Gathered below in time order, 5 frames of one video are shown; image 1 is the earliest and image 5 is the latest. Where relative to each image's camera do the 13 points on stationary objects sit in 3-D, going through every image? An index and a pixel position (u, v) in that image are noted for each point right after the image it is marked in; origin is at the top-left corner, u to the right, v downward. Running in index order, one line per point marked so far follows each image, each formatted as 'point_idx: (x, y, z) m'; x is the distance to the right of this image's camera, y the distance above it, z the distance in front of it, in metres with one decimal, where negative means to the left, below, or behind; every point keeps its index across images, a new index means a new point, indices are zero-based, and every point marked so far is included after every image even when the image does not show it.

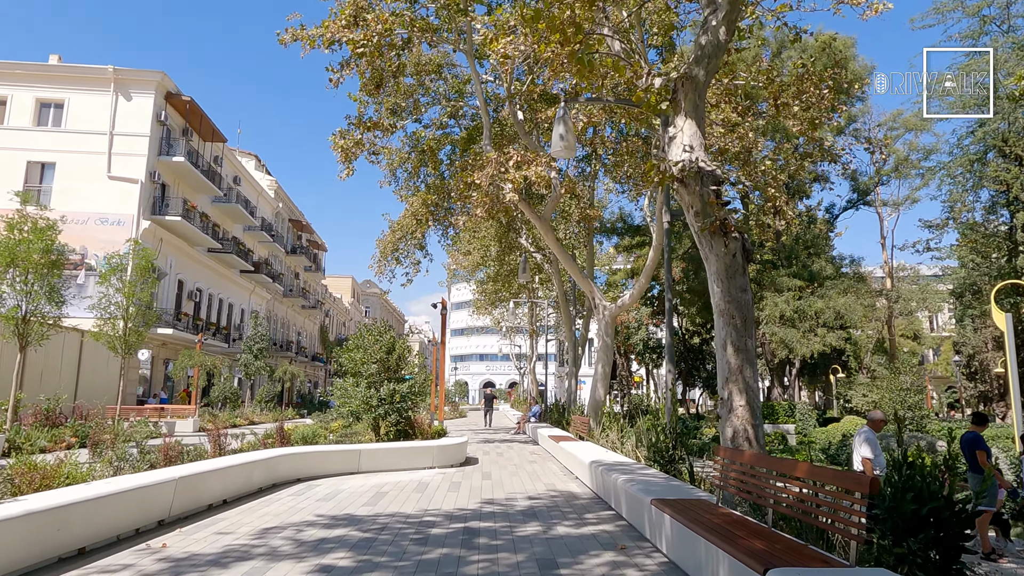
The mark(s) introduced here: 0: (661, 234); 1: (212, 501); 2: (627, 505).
0: (+3.9, +1.5, +16.9) m
1: (-3.6, -2.5, +7.8) m
2: (+1.2, -2.2, +6.8) m
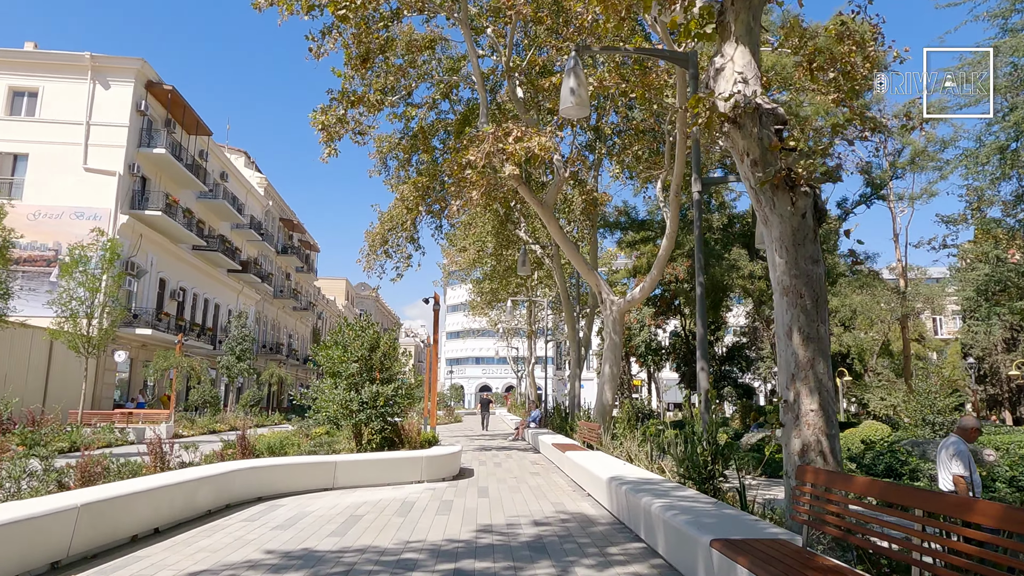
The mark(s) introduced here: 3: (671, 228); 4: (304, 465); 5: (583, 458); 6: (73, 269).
0: (+3.8, +1.7, +15.3) m
1: (-3.5, -2.3, +6.2) m
2: (+1.2, -2.0, +5.3) m
3: (+3.8, +1.5, +15.4) m
4: (-2.9, -2.5, +9.2) m
5: (+1.2, -2.7, +10.2) m
6: (-12.1, +0.5, +18.1) m
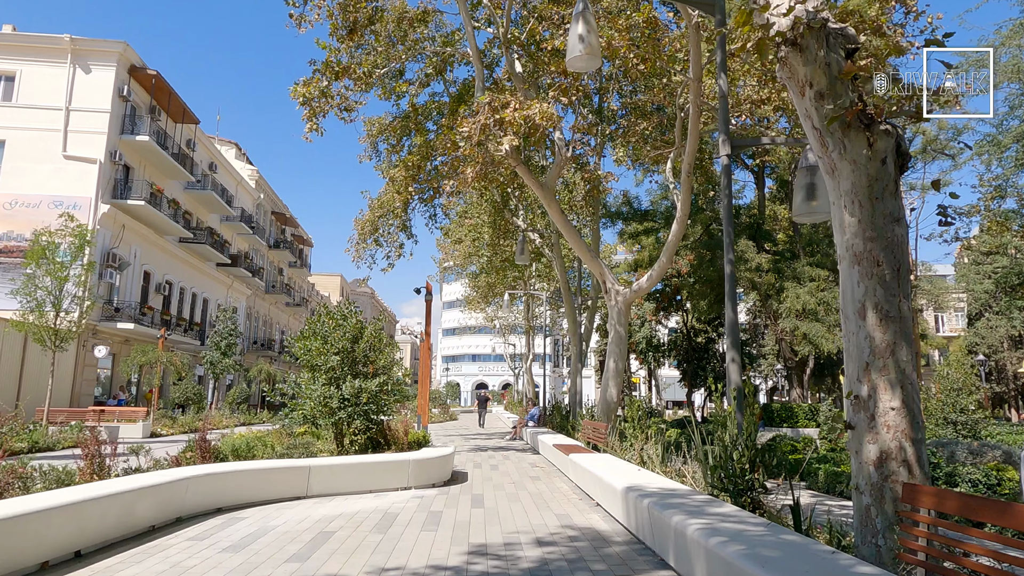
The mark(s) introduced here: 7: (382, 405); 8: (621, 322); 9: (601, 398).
0: (+3.8, +1.9, +14.2) m
1: (-3.5, -2.1, +5.1) m
2: (+1.2, -1.8, +4.1) m
3: (+3.7, +1.7, +14.3) m
4: (-2.9, -2.2, +8.1) m
5: (+1.1, -2.4, +9.1) m
6: (-12.1, +0.8, +16.9) m
7: (-2.1, -1.9, +10.5) m
8: (+2.5, -0.8, +15.3) m
9: (+2.1, -2.6, +15.4) m
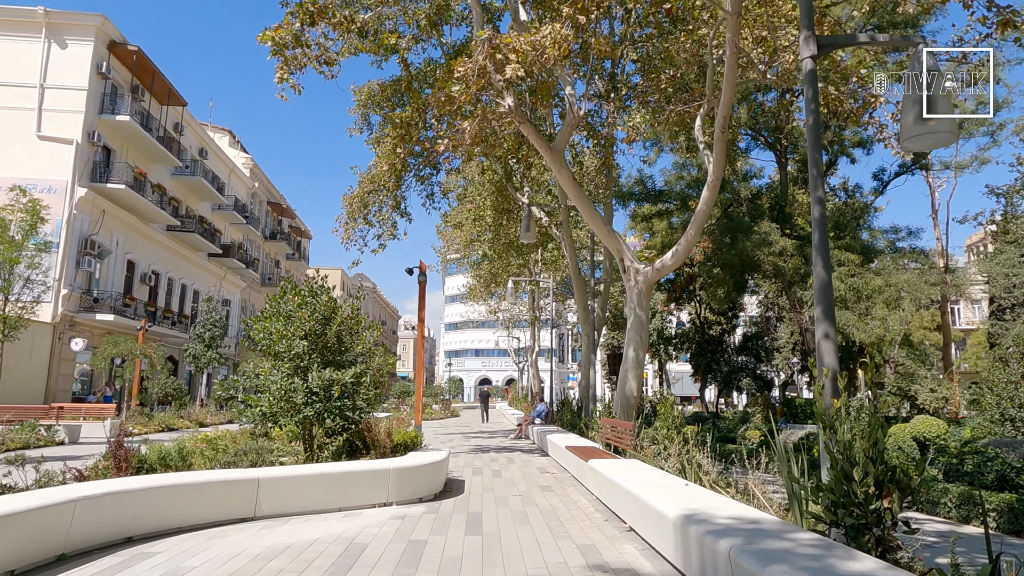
0: (+3.9, +2.3, +12.3) m
1: (-3.5, -1.7, +3.2) m
2: (+1.3, -1.4, +2.3) m
3: (+3.8, +2.2, +12.4) m
4: (-2.9, -1.9, +6.2) m
5: (+1.2, -2.0, +7.2) m
6: (-12.0, +1.2, +15.1) m
7: (-2.0, -1.5, +8.6) m
8: (+2.6, -0.3, +13.4) m
9: (+2.2, -2.1, +13.6) m
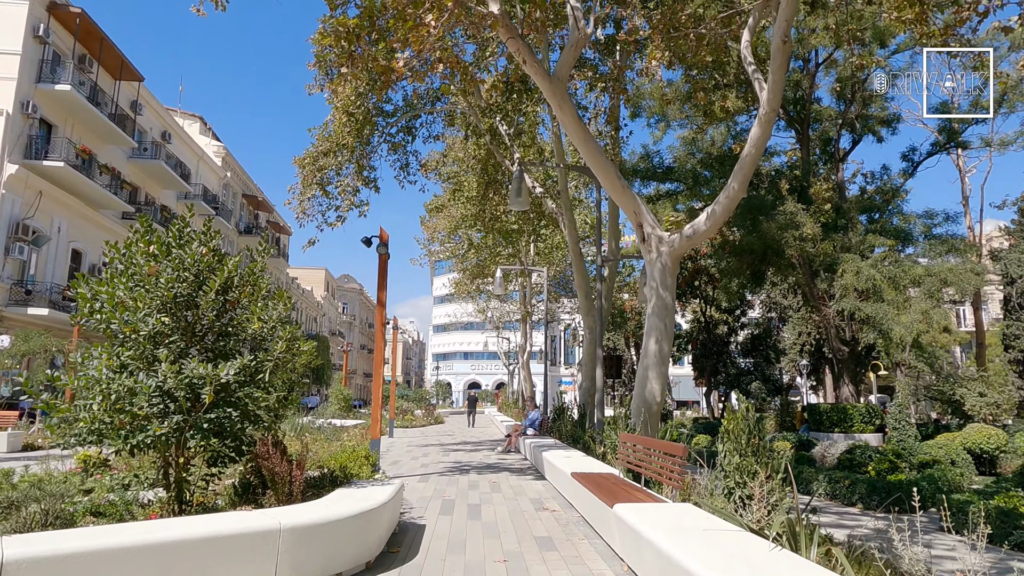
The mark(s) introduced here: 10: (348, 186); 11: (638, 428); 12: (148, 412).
0: (+3.7, +2.8, +9.3) m
1: (-3.6, -1.2, +0.1) m
2: (+1.2, -0.9, -0.8) m
3: (+3.6, +2.6, +9.4) m
4: (-3.0, -1.4, +3.1) m
5: (+1.1, -1.6, +4.1) m
6: (-12.2, +1.6, +11.8) m
7: (-2.1, -1.0, +5.5) m
8: (+2.4, +0.1, +10.4) m
9: (+2.0, -1.7, +10.5) m
10: (-3.8, +2.4, +15.3) m
11: (+1.9, -2.2, +10.3) m
12: (-2.8, -0.9, +5.1) m
